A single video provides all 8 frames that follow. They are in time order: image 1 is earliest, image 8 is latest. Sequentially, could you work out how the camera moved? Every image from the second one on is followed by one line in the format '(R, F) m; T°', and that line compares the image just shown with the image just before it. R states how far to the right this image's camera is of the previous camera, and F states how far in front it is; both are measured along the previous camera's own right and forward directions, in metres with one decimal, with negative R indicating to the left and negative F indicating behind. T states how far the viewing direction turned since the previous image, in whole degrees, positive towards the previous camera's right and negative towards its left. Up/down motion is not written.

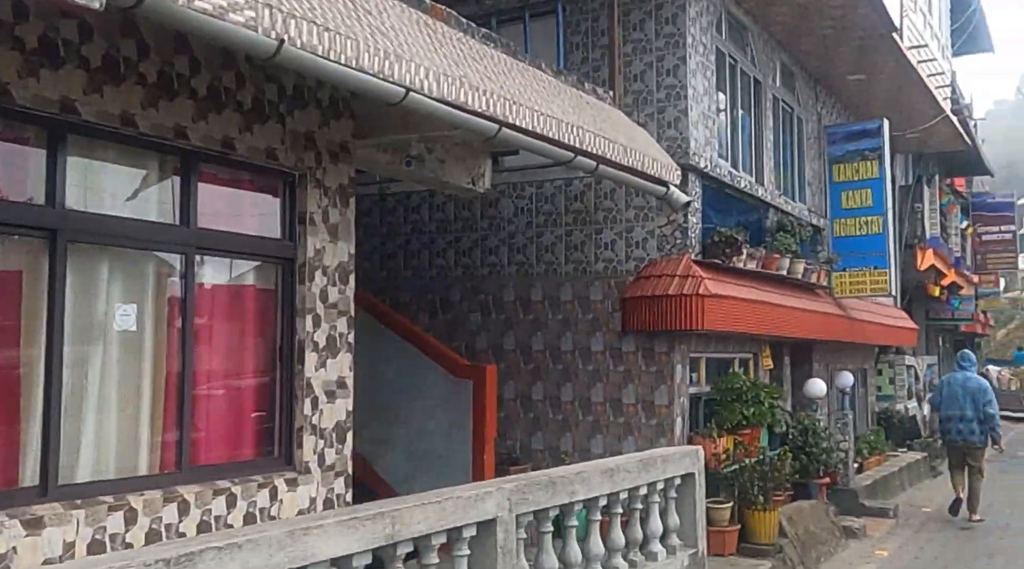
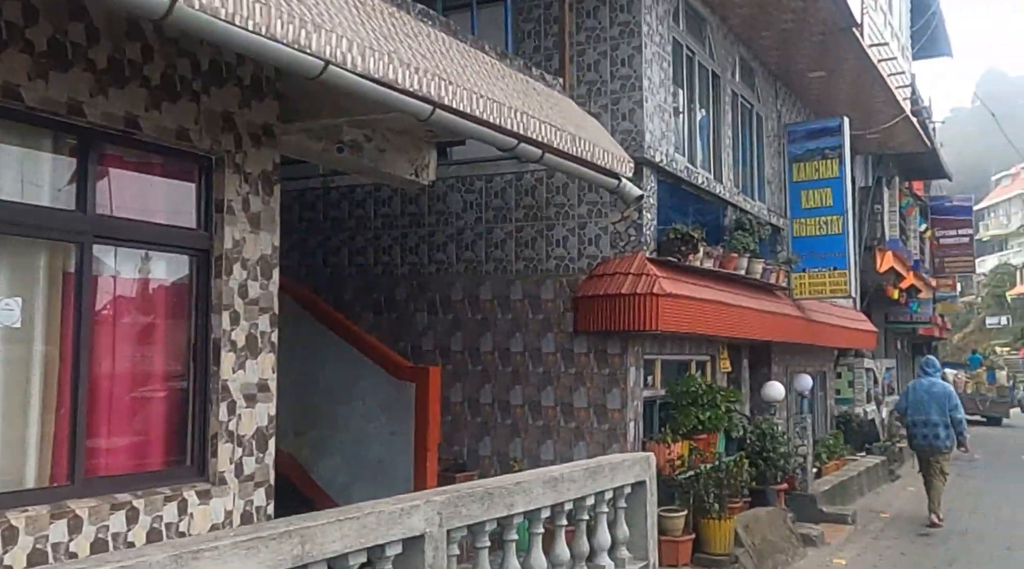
(+0.1, +0.5) m; +2°
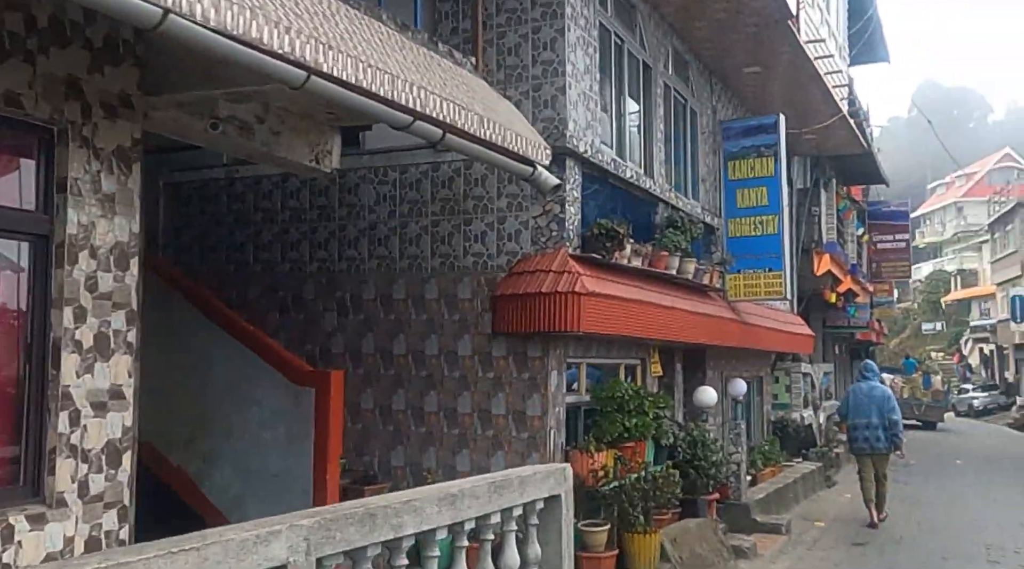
(+0.3, +0.7) m; +3°
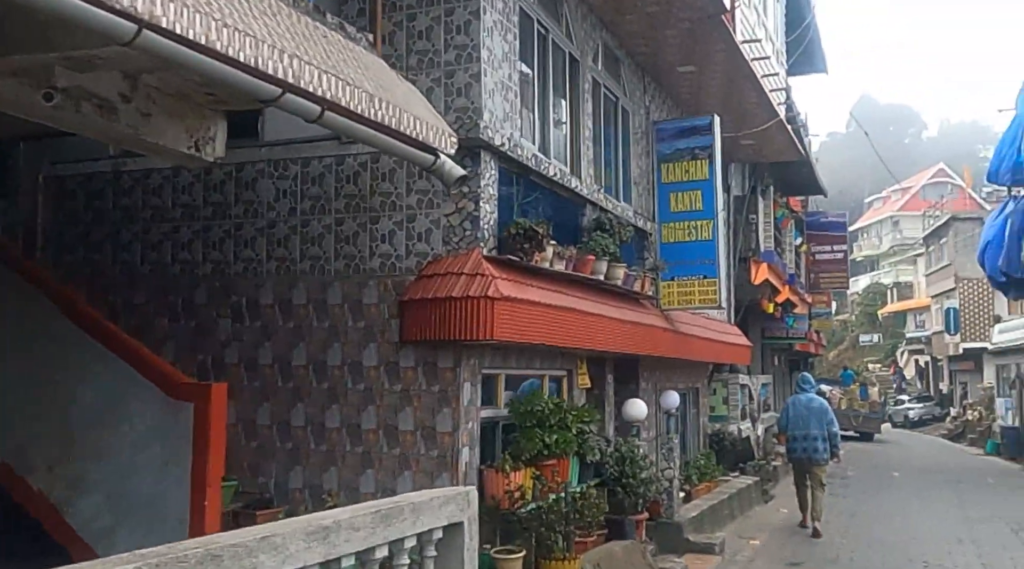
(+0.3, +0.8) m; +3°
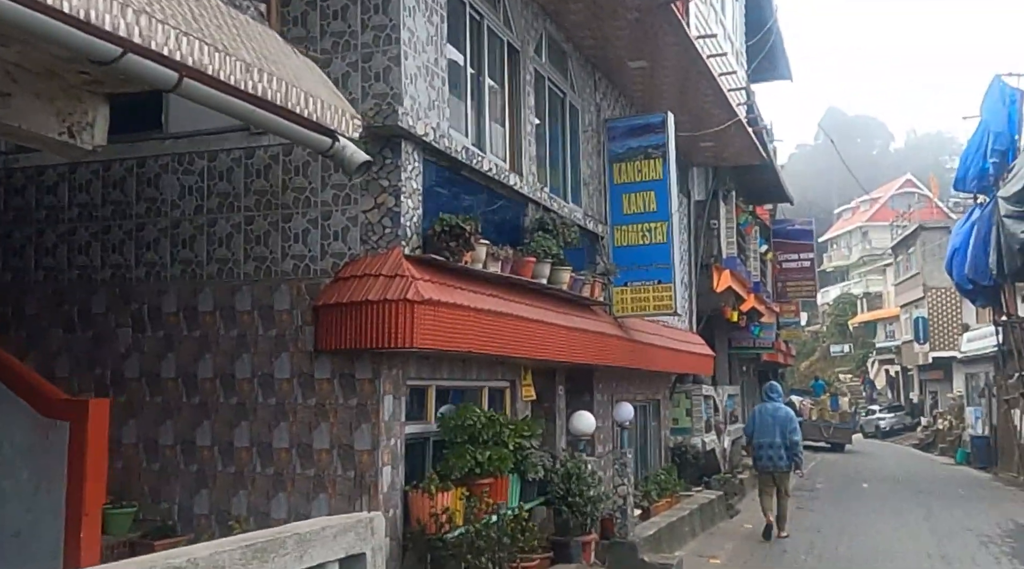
(+0.3, +0.8) m; +1°
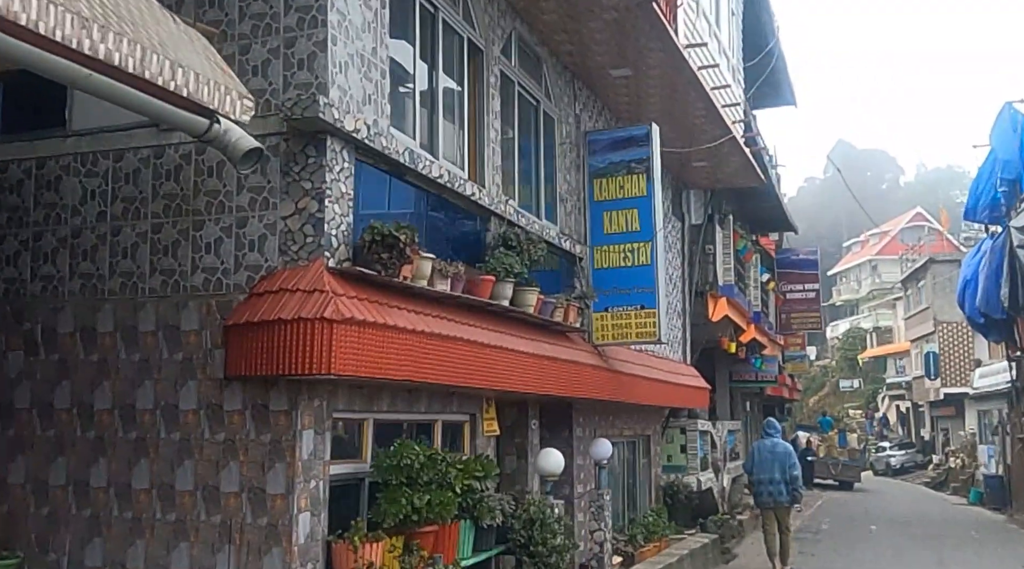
(+0.4, +1.1) m; -1°
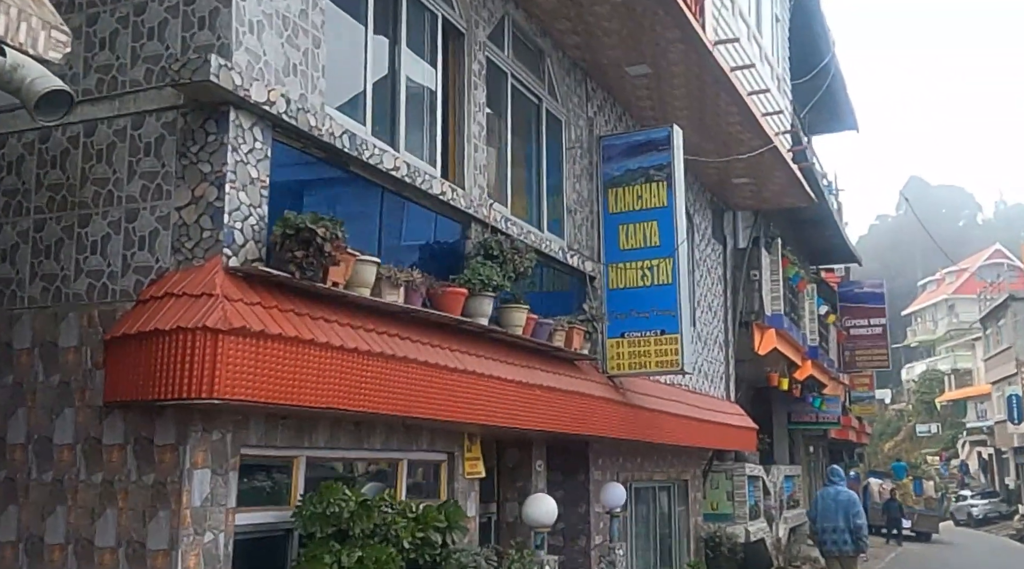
(+0.6, +1.4) m; -4°
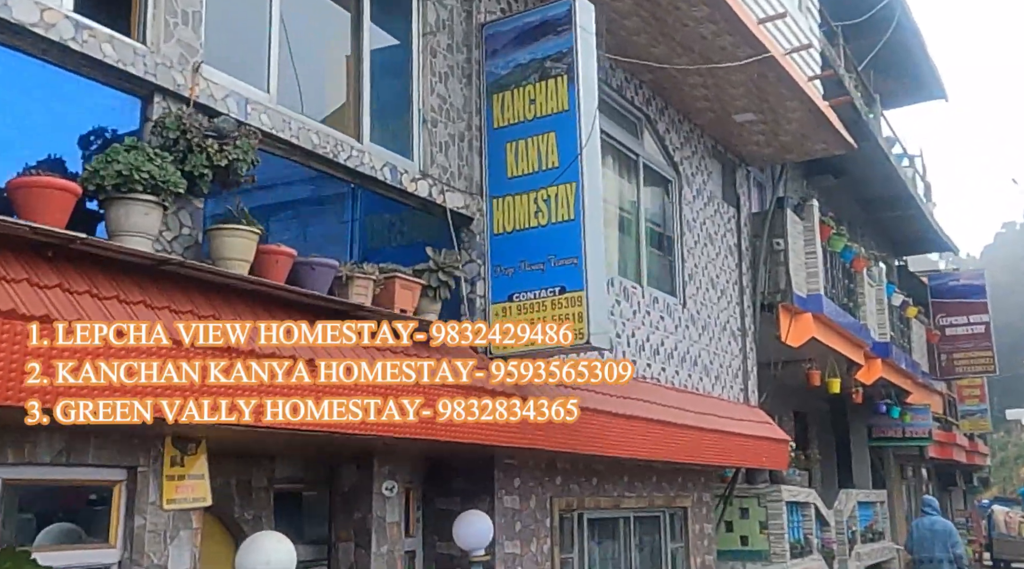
(+1.9, +3.4) m; -6°
